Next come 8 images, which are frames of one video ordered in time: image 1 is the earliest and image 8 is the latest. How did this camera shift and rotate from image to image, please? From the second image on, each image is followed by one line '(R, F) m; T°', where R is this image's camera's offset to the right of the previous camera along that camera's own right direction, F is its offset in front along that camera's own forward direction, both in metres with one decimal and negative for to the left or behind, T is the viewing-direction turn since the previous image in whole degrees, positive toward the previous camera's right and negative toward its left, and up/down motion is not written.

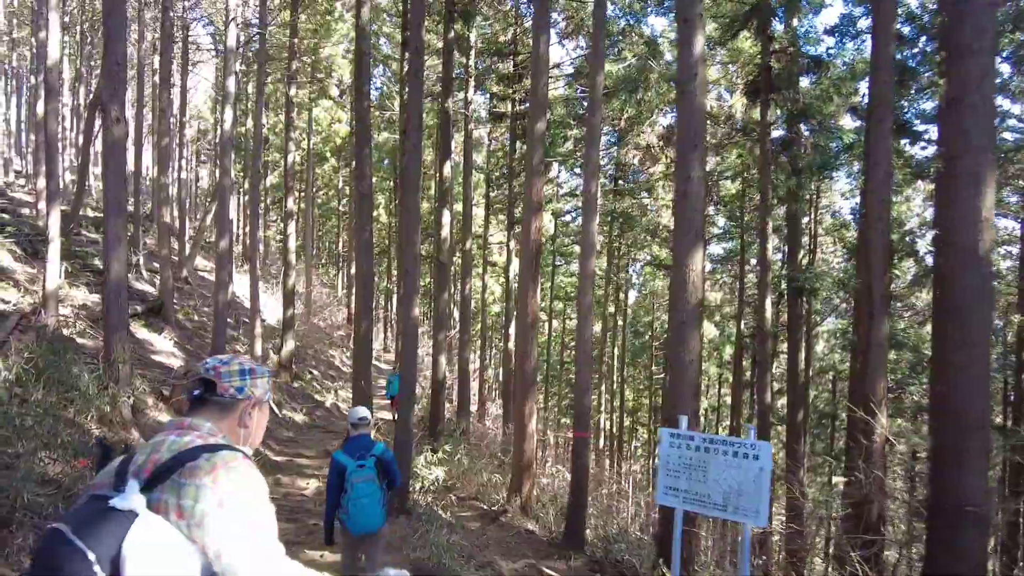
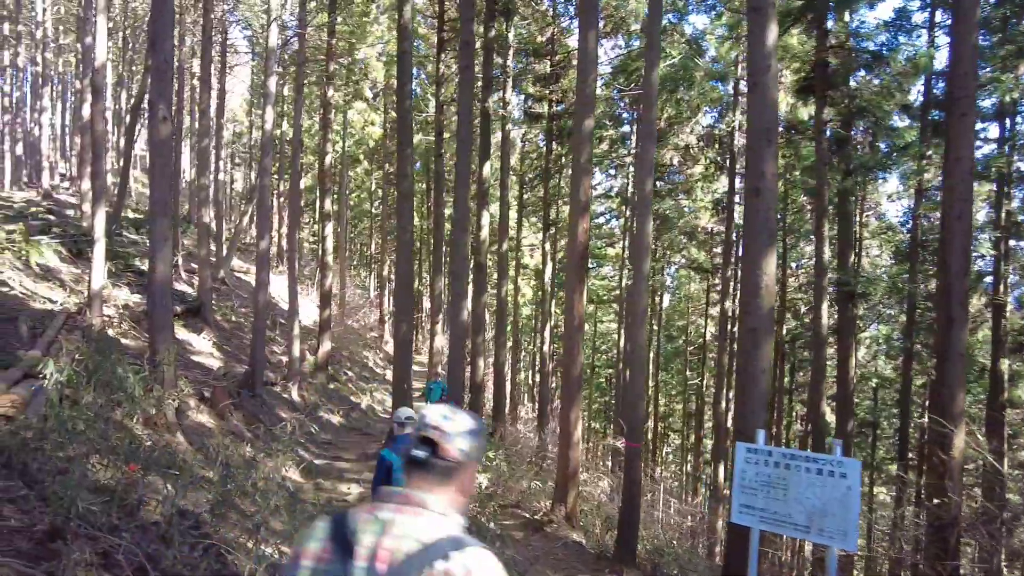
(-0.3, +0.2) m; -2°
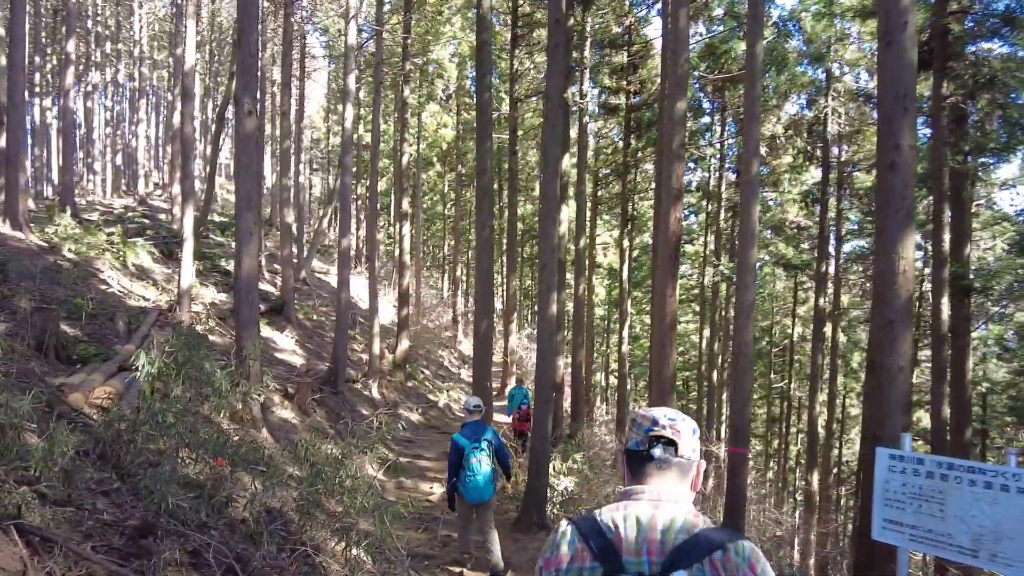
(-0.2, +0.4) m; -6°
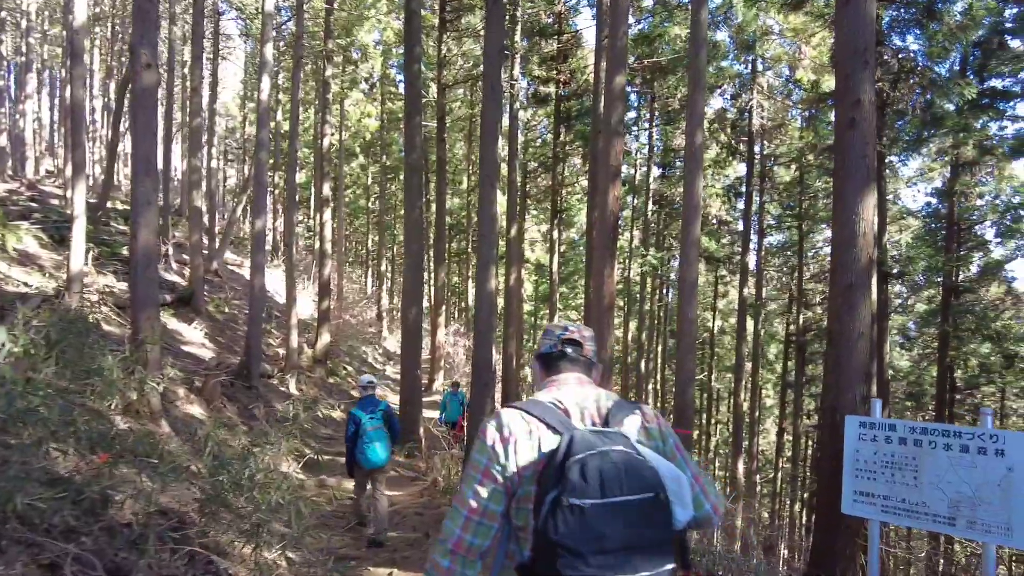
(-0.1, +0.5) m; +7°
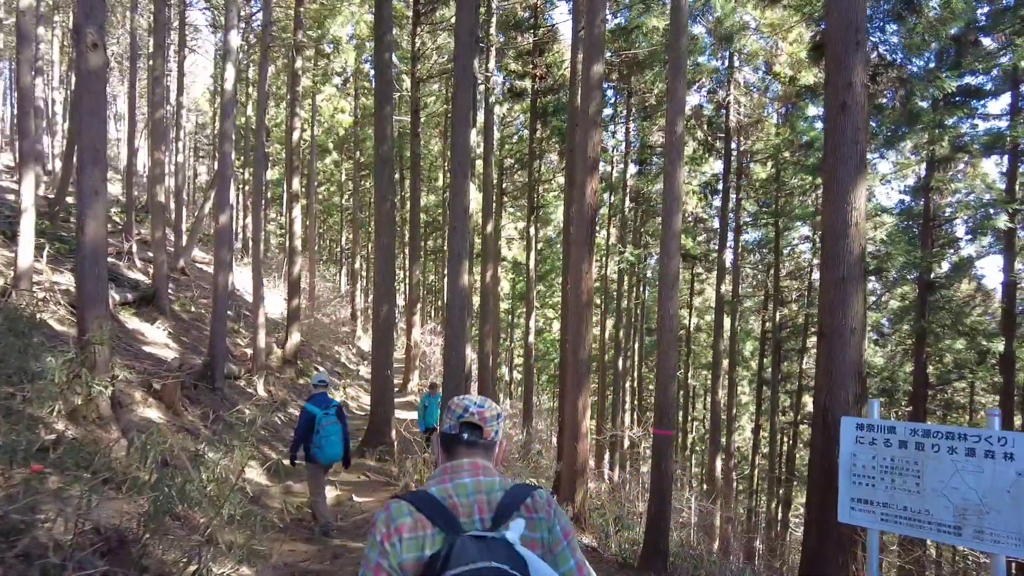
(0.0, +0.3) m; +2°
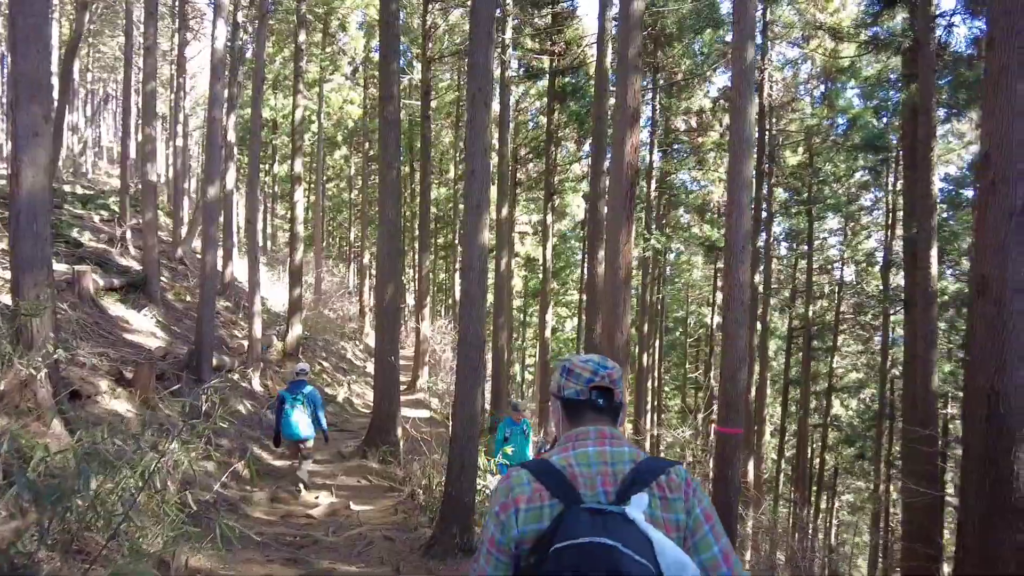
(-0.1, +1.1) m; -1°
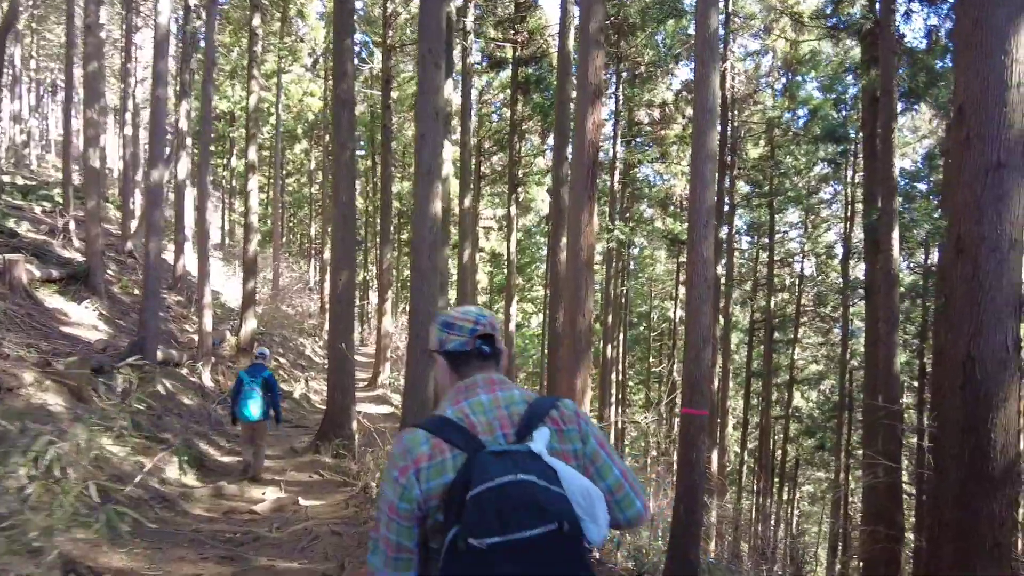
(+0.1, +0.3) m; +3°
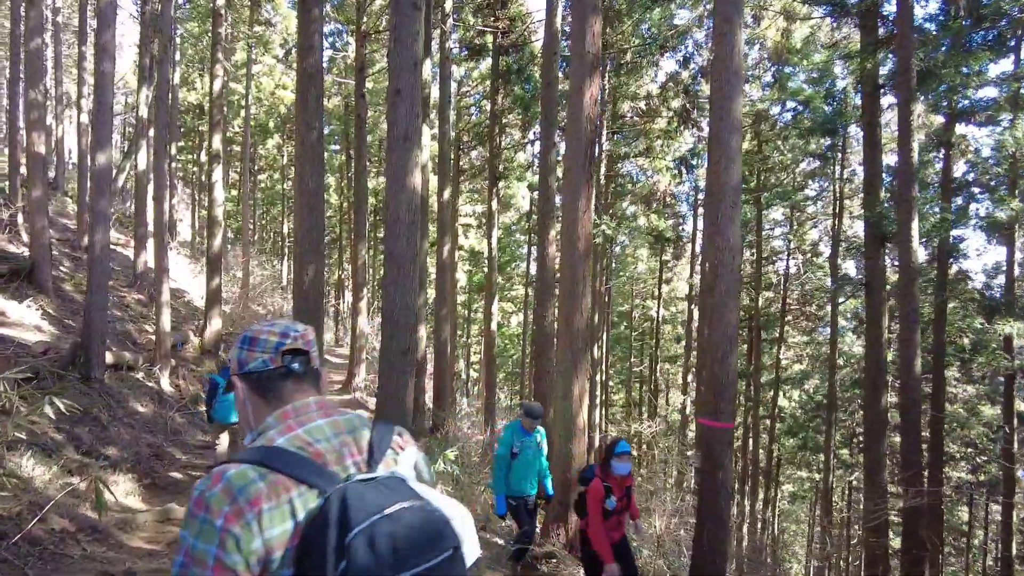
(-0.1, +0.7) m; +2°
